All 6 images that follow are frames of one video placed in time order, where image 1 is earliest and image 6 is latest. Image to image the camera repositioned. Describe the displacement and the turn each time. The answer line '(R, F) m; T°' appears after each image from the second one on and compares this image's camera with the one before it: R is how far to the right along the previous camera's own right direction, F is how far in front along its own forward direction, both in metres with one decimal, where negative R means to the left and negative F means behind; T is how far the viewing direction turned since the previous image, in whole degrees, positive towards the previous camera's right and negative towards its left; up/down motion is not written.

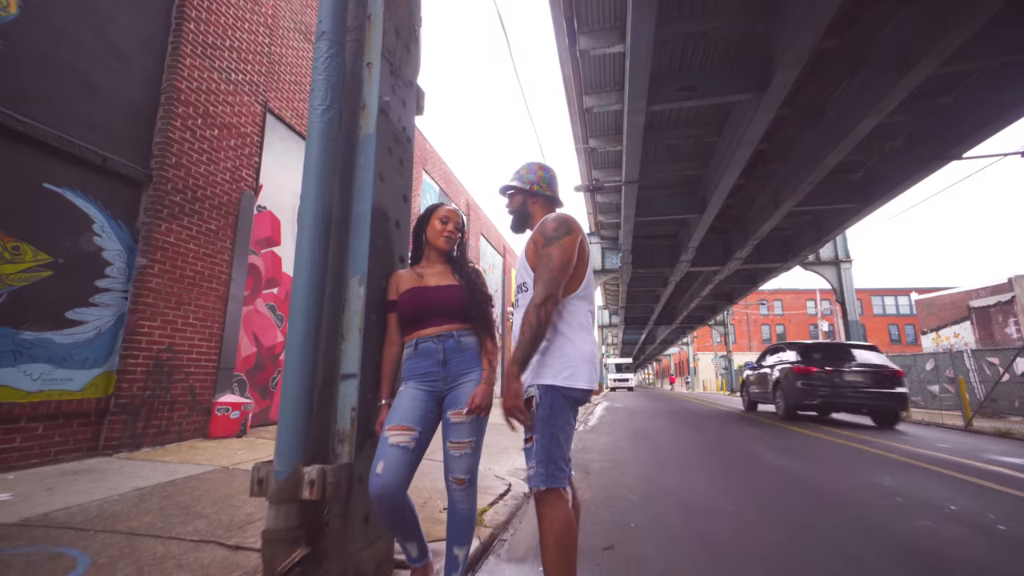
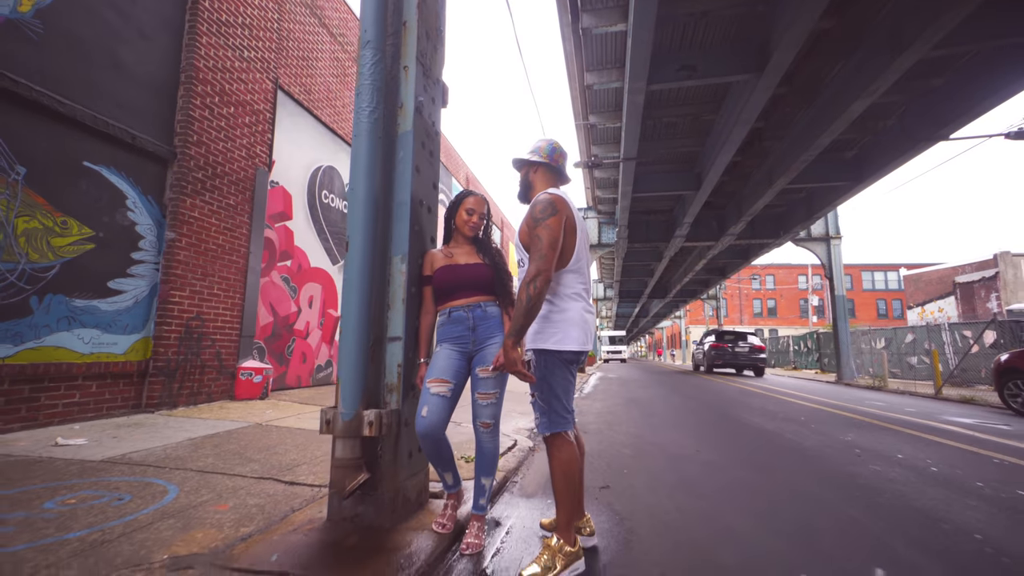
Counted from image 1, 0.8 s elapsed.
(-0.1, -0.4) m; +1°
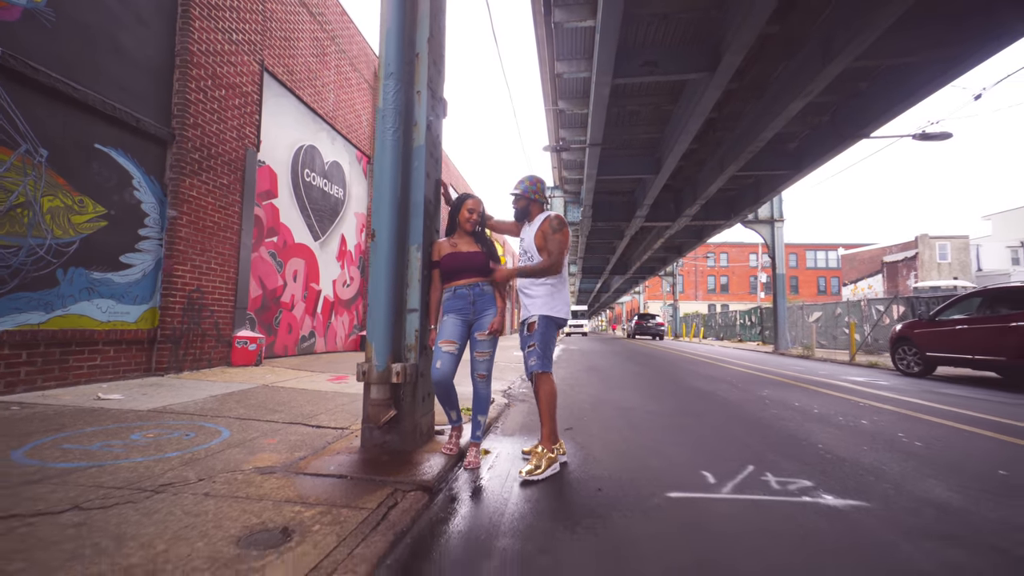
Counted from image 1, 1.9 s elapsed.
(-0.2, -0.8) m; +5°
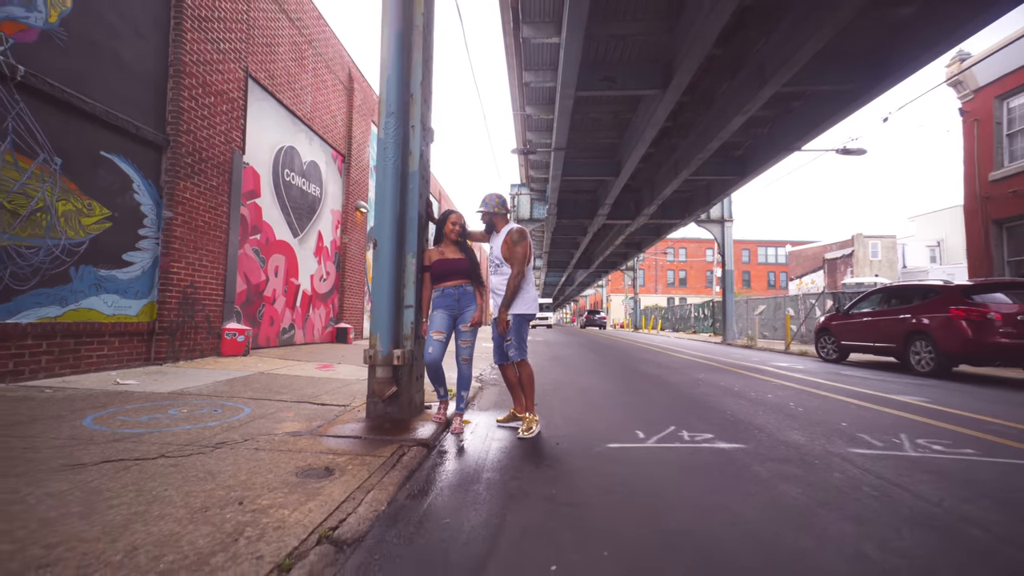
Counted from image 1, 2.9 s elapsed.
(-0.1, -0.9) m; +4°
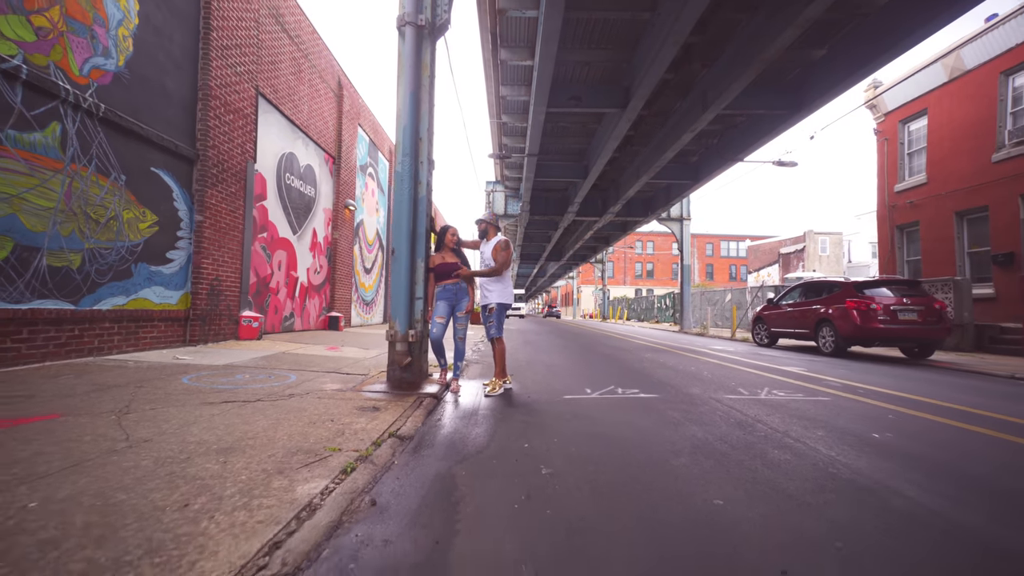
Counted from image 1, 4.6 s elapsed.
(-0.1, -1.5) m; +4°
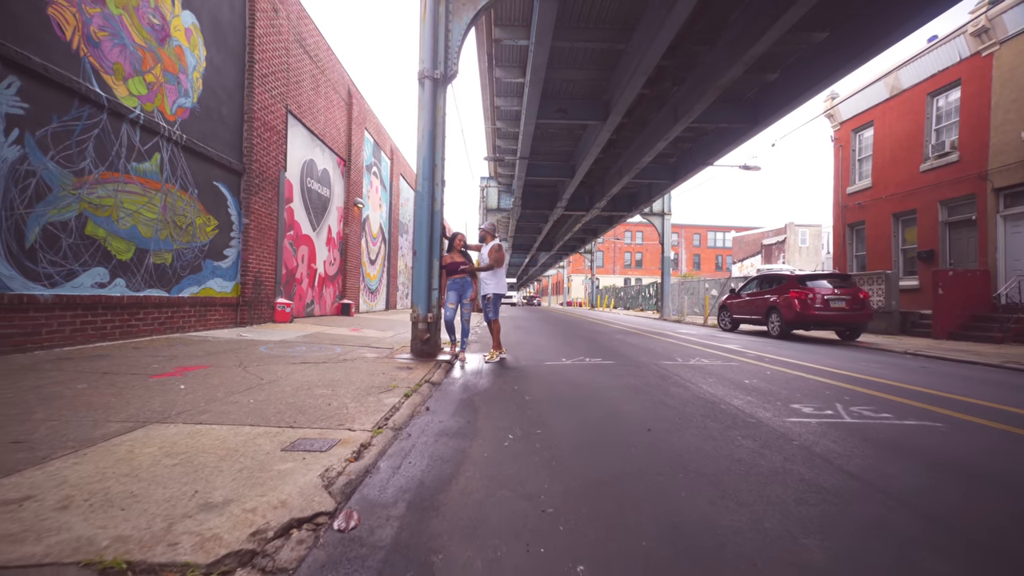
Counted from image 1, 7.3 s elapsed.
(0.0, -1.7) m; +1°
